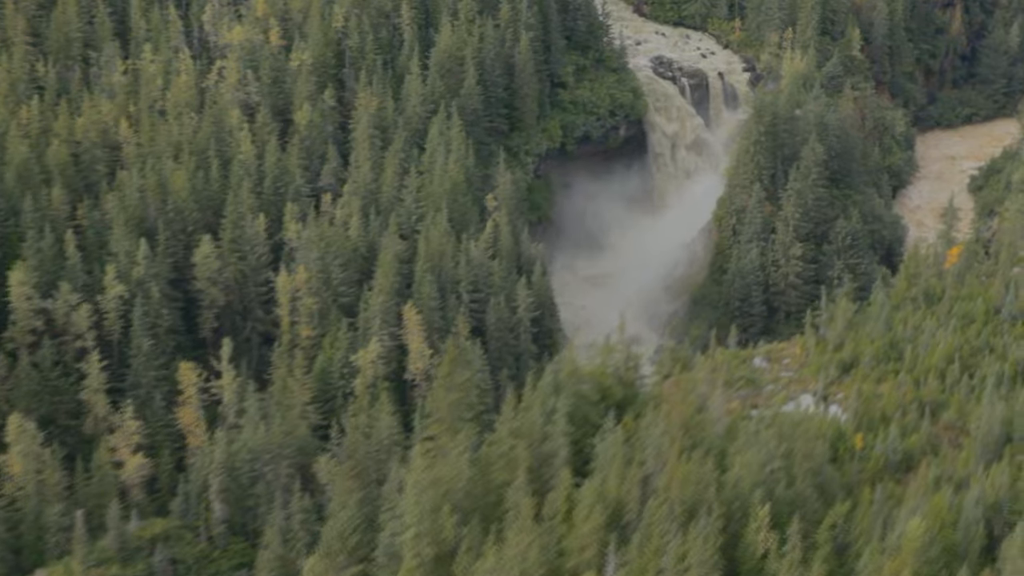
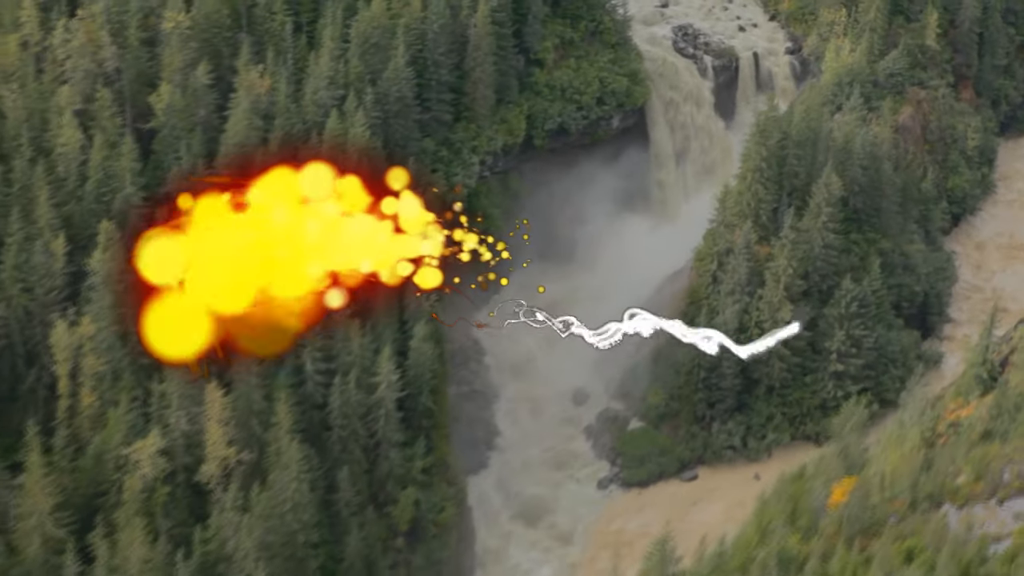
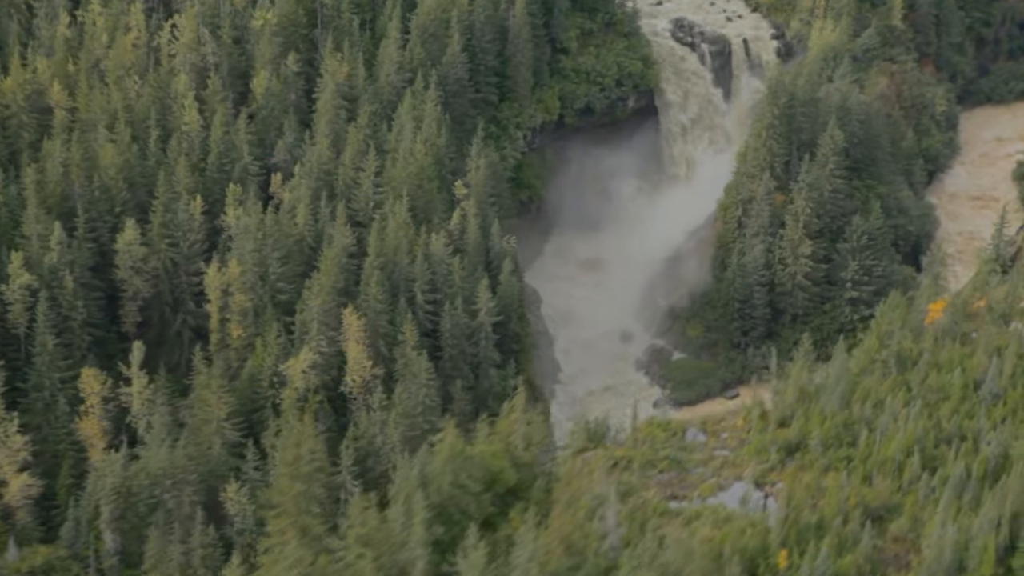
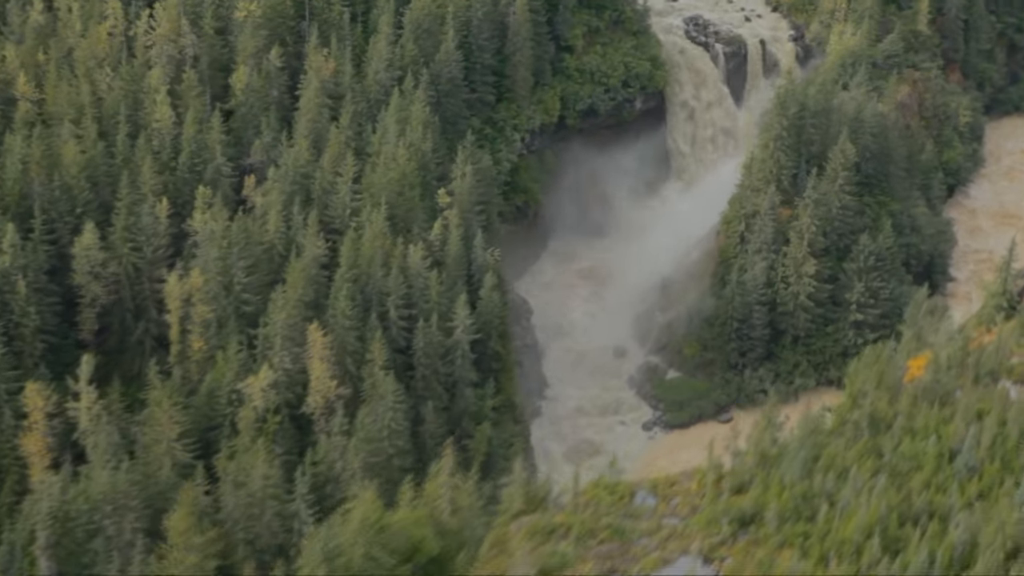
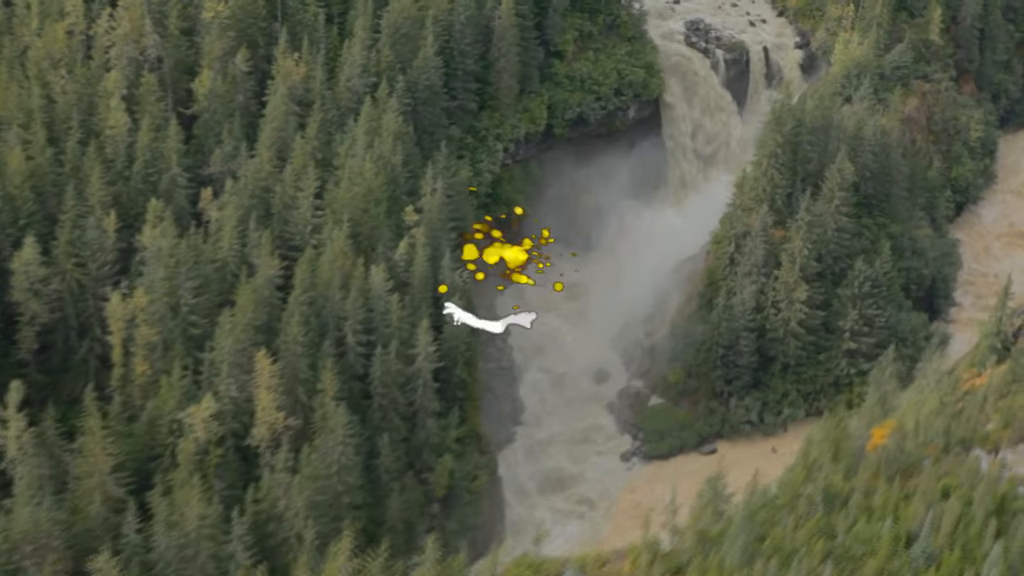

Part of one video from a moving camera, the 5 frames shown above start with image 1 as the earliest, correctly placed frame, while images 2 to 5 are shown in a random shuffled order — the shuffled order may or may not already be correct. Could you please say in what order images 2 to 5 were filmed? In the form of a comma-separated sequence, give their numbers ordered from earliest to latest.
3, 4, 5, 2
